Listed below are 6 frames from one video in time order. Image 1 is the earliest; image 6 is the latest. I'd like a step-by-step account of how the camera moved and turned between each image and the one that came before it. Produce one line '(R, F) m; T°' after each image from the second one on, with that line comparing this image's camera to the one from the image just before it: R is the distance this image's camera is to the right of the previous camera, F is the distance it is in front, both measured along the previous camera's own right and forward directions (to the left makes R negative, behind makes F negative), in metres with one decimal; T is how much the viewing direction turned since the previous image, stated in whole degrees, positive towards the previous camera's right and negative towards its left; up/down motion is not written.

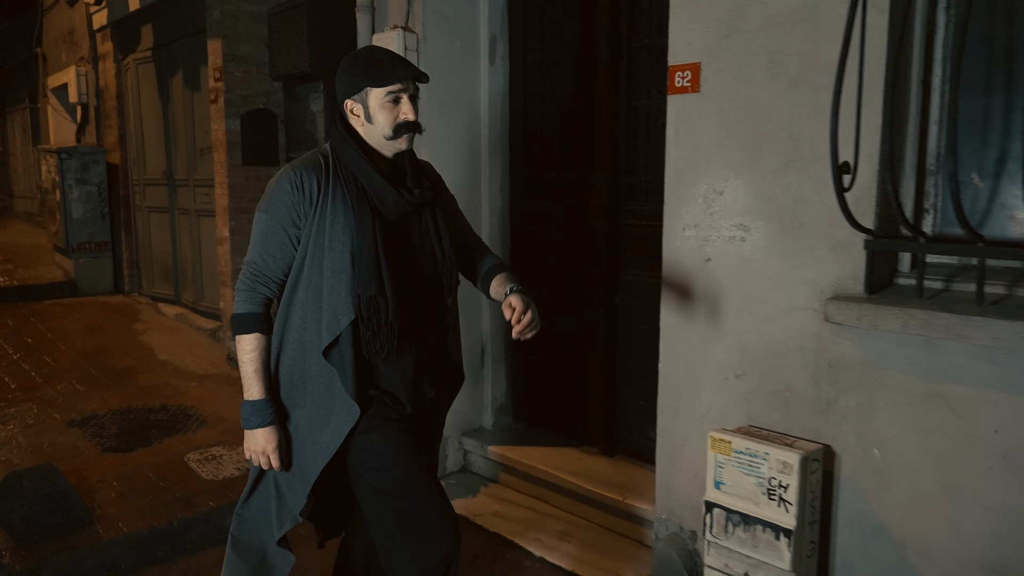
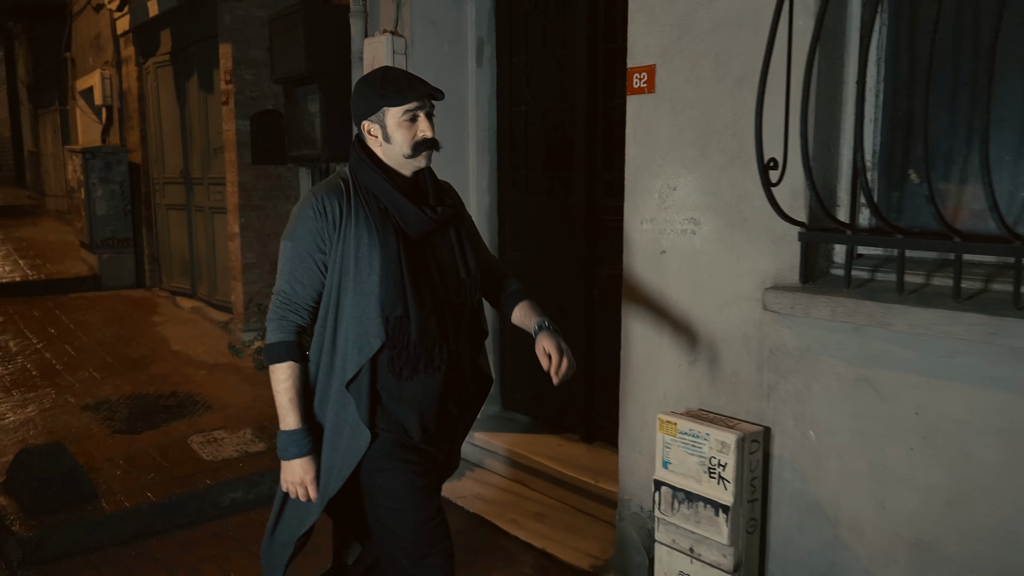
(+0.3, -0.2) m; -2°
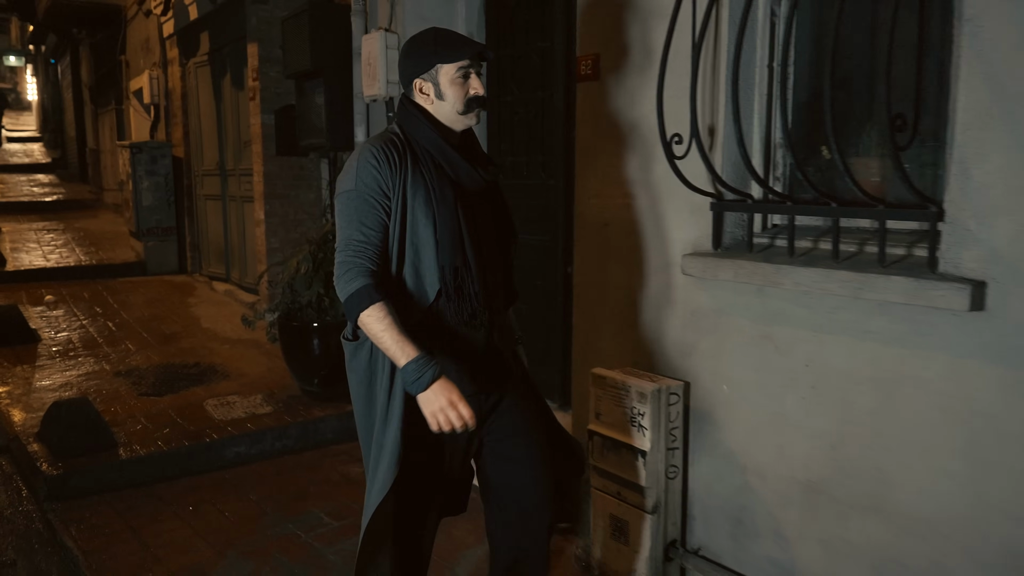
(+0.5, -0.3) m; -4°
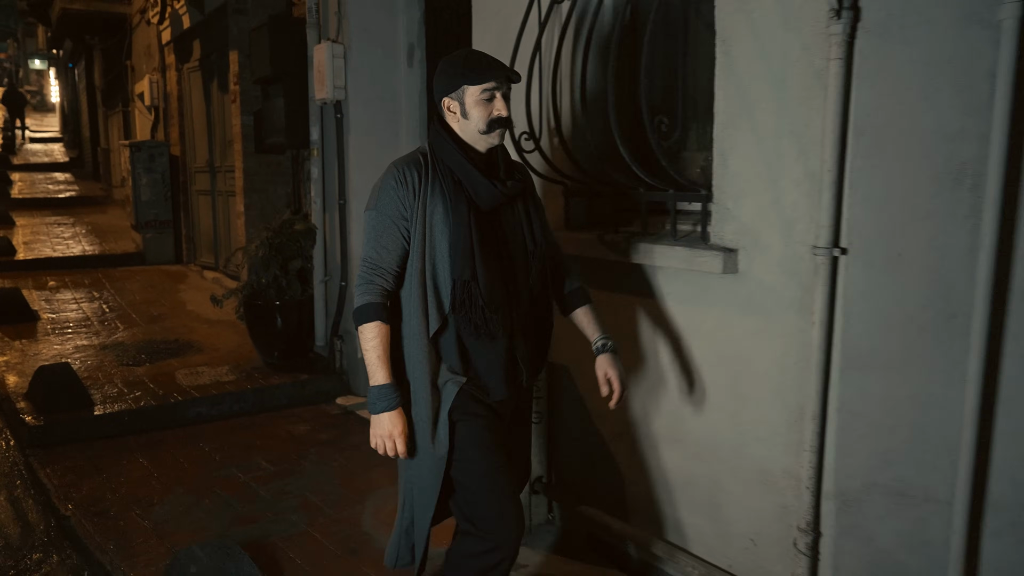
(+0.6, -0.6) m; -2°
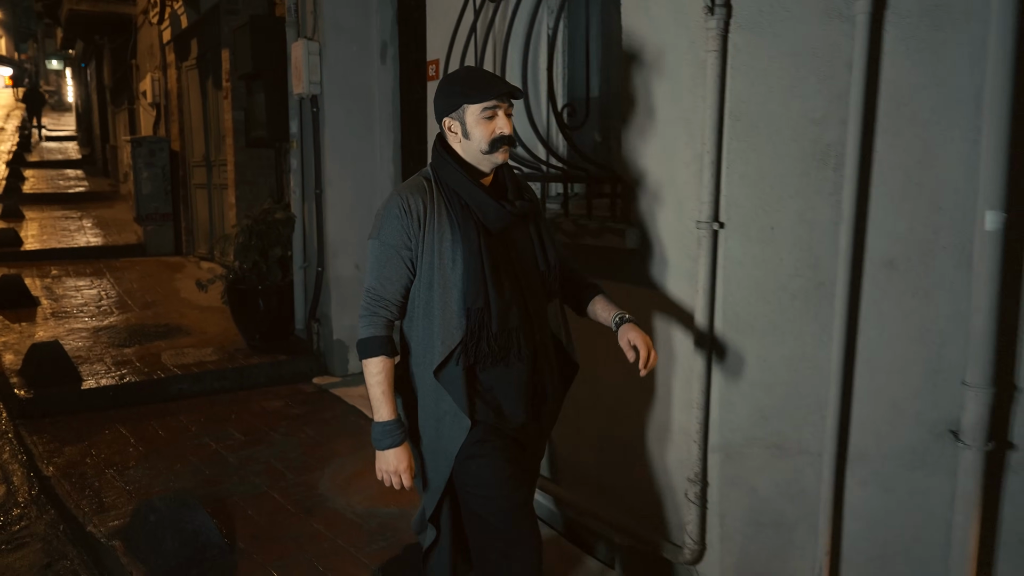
(+0.4, -0.3) m; -1°
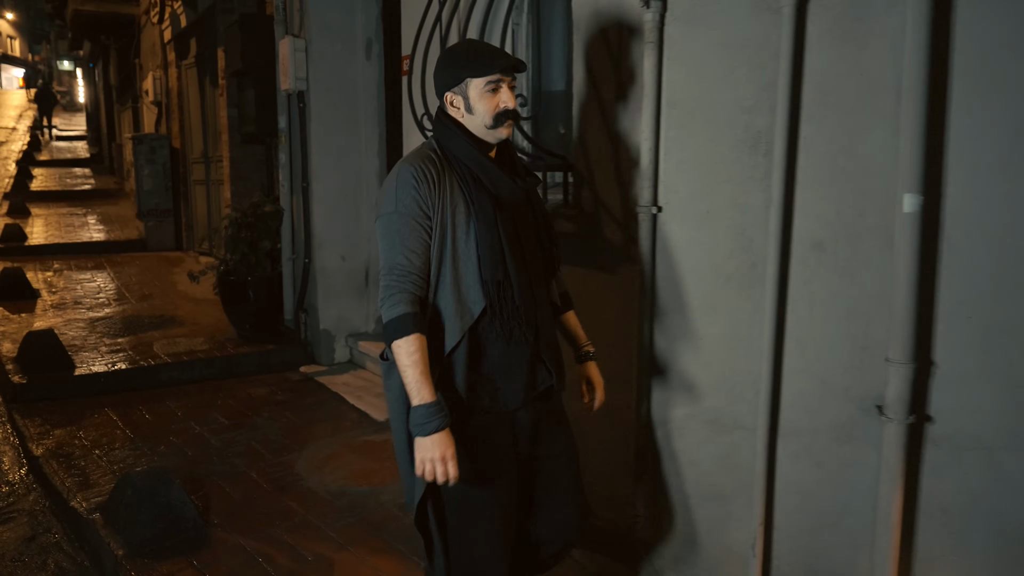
(+0.2, -0.1) m; -1°
